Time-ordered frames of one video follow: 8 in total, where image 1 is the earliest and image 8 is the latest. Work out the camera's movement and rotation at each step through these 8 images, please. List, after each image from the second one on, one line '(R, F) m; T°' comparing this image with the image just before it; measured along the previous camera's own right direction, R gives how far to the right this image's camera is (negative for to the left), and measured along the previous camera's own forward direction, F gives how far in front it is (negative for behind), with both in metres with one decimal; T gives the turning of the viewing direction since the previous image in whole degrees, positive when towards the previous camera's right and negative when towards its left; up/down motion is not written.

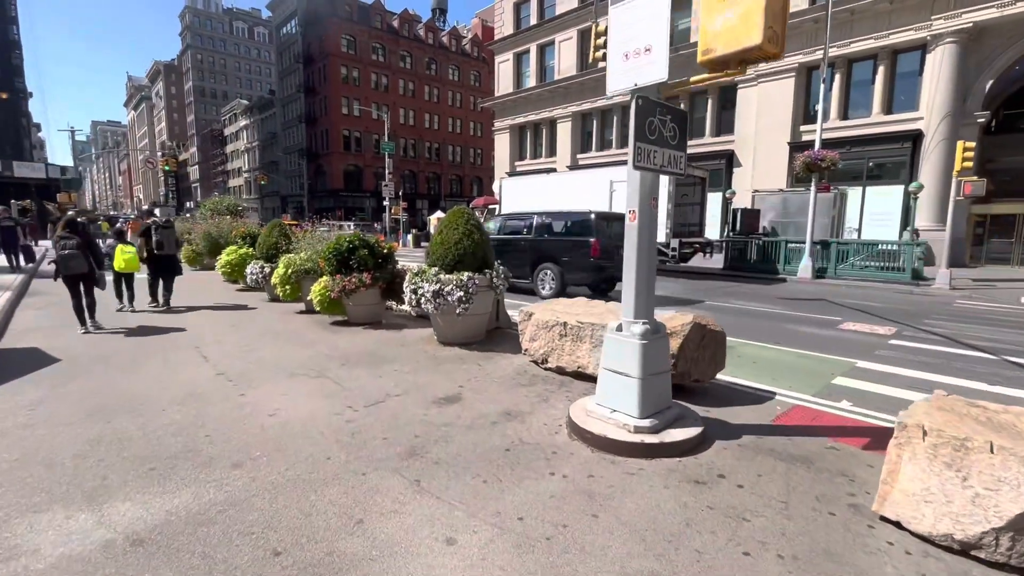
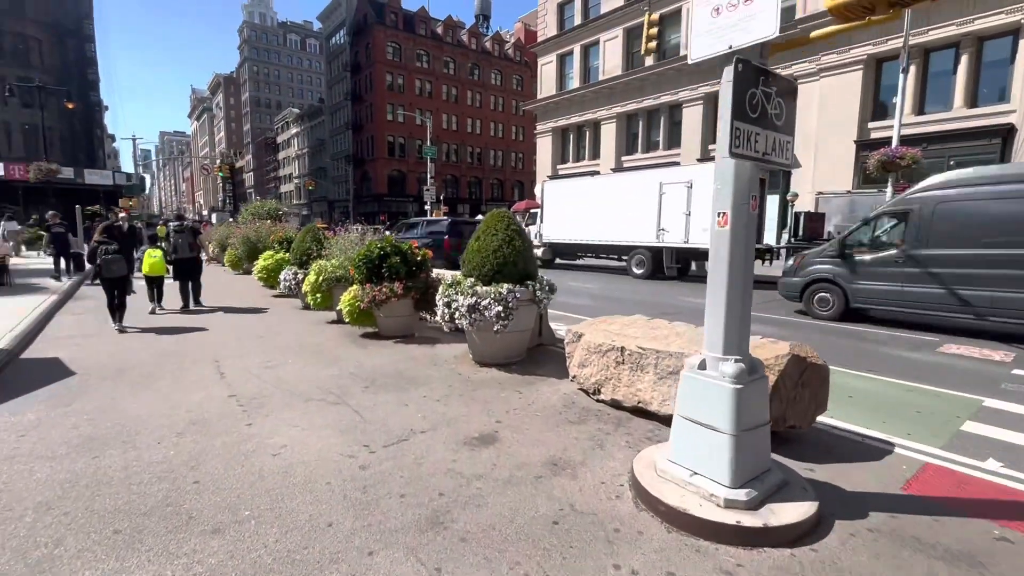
(-0.1, +0.8) m; -5°
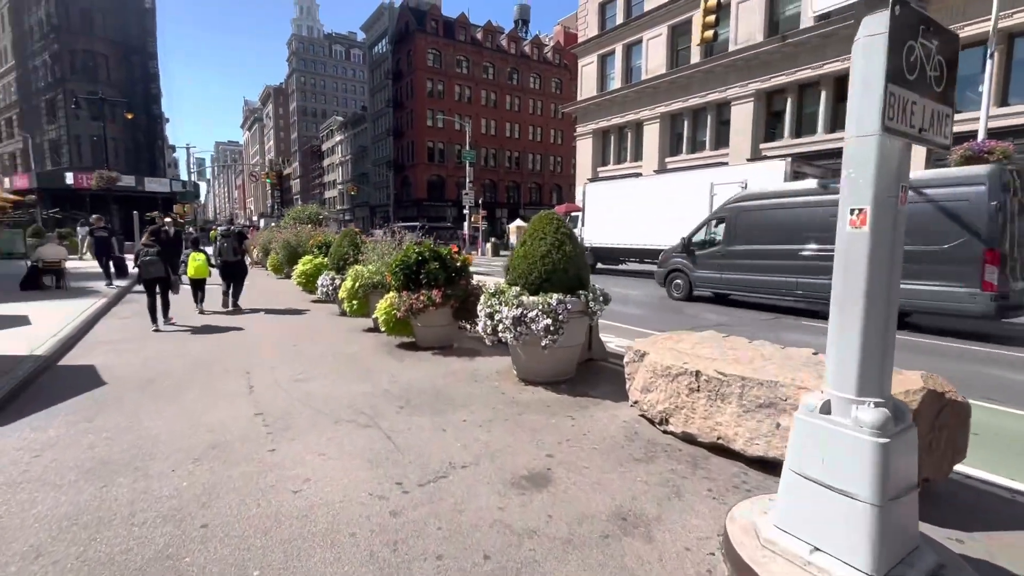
(-0.1, +0.6) m; -4°
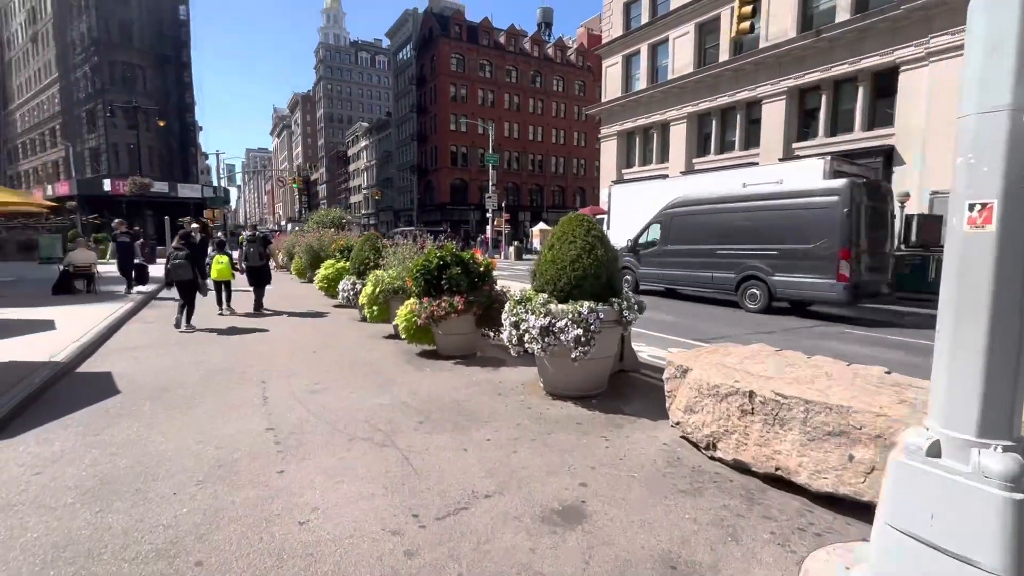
(0.0, +0.4) m; -3°
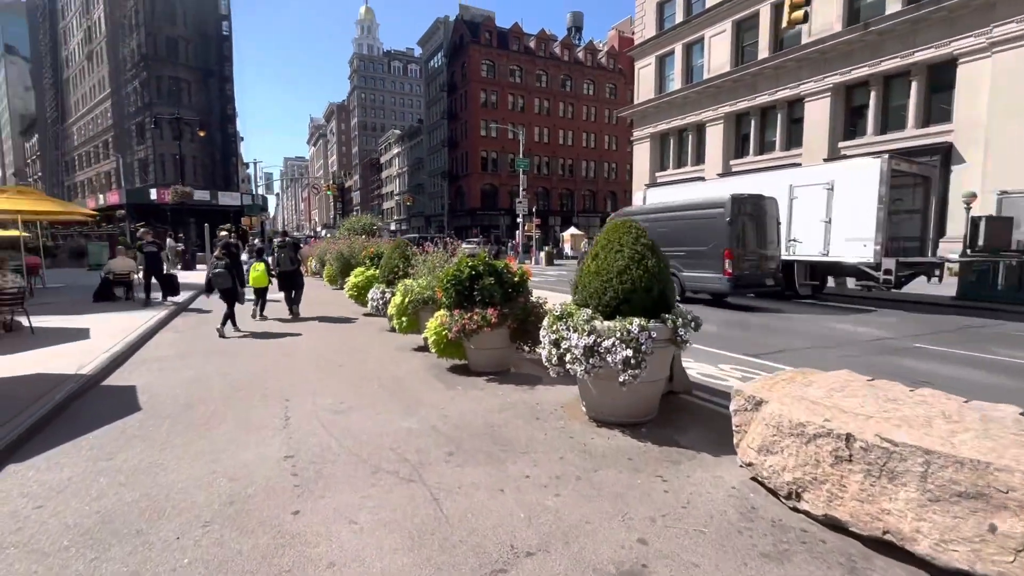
(-0.1, +0.5) m; -3°
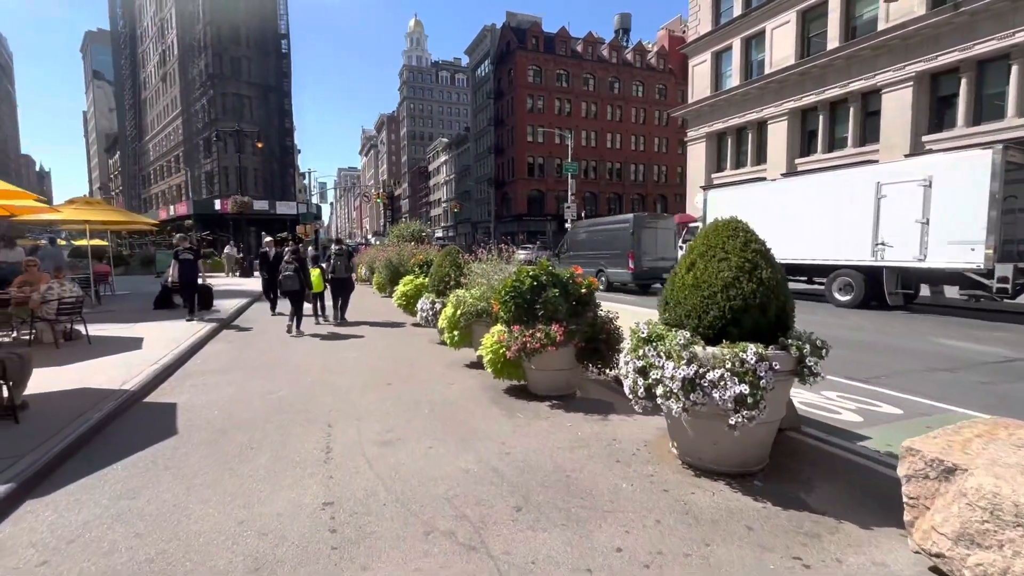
(-0.3, +0.8) m; -5°
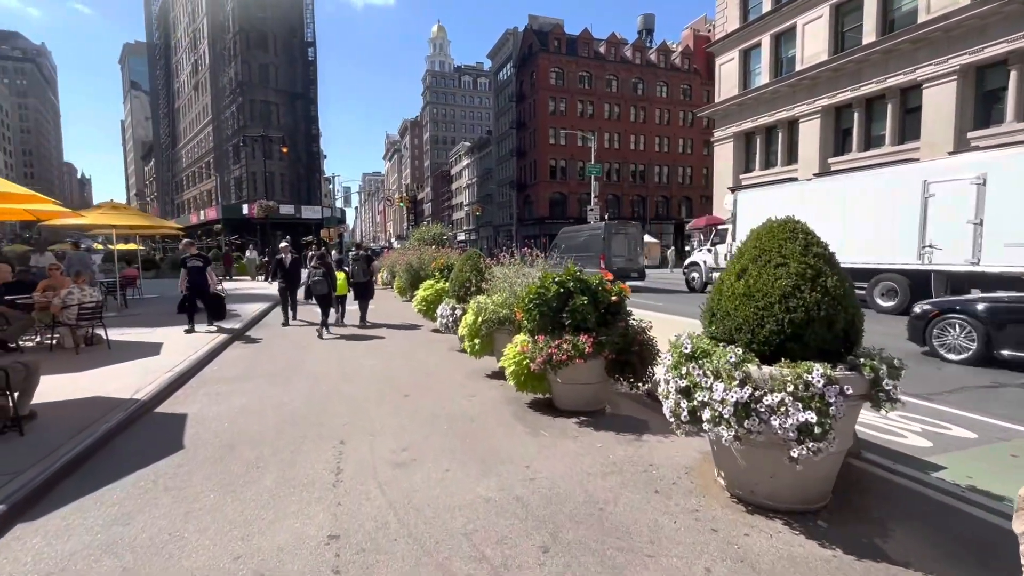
(0.0, +0.4) m; -3°
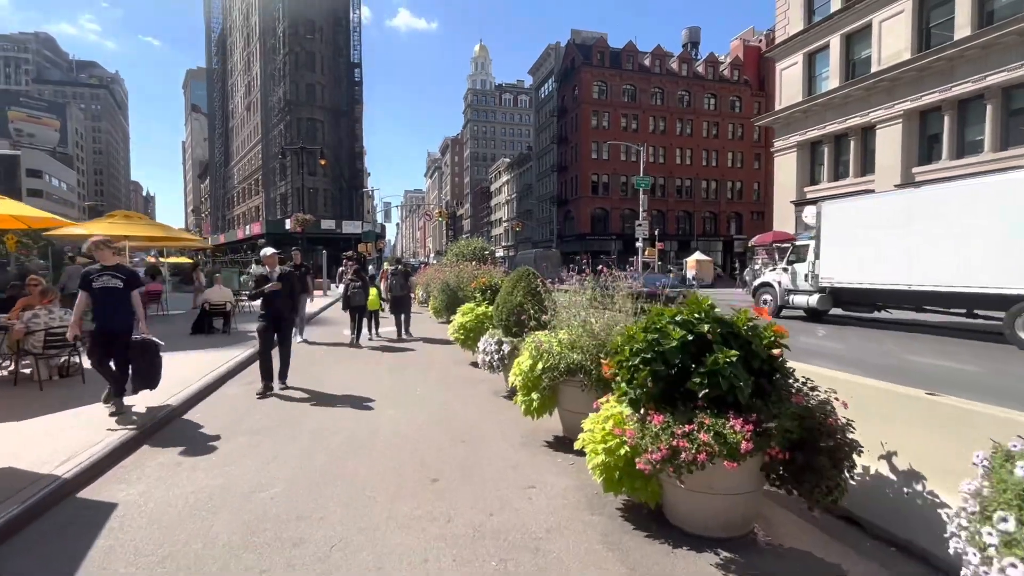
(-0.4, +2.0) m; -4°
